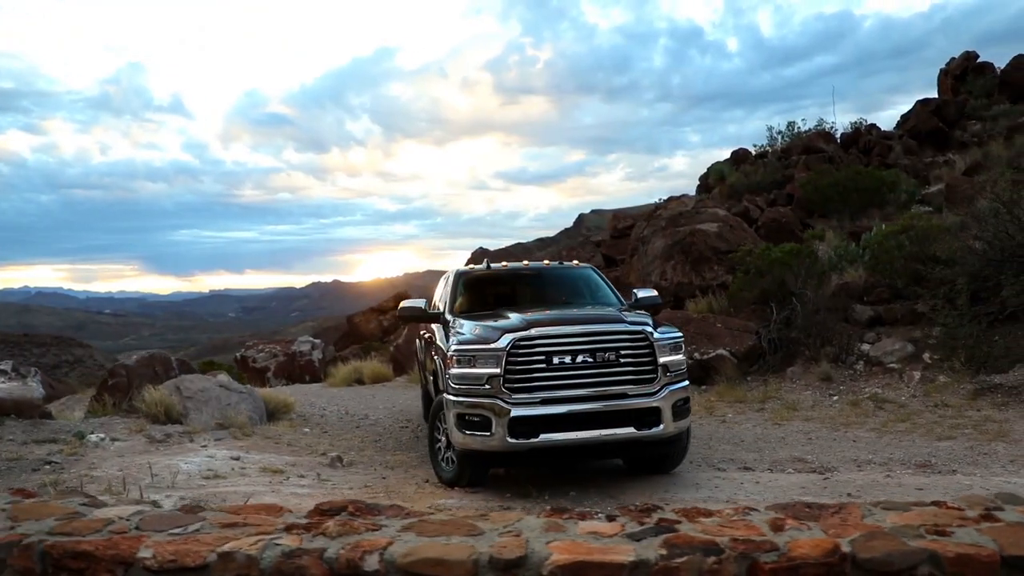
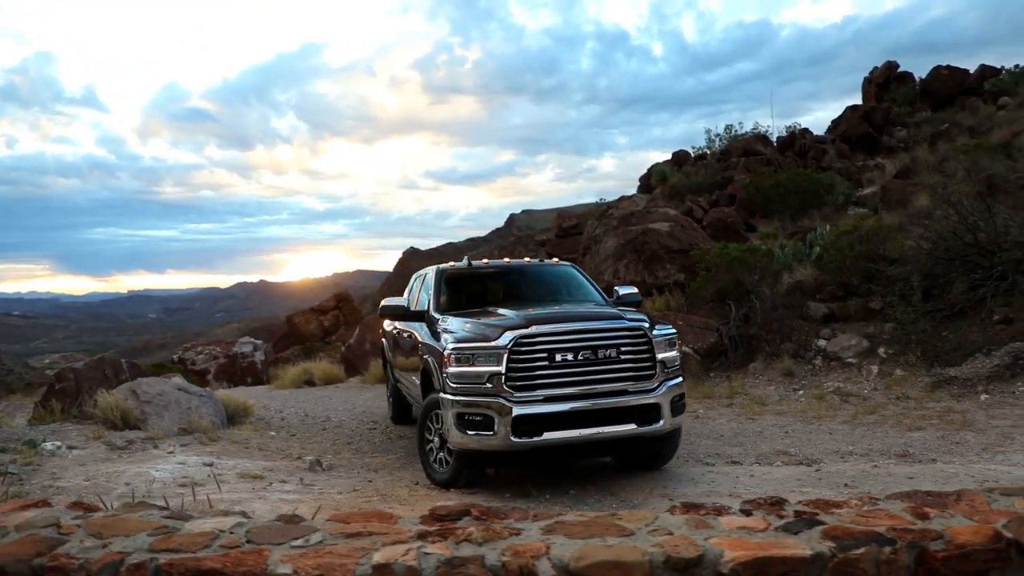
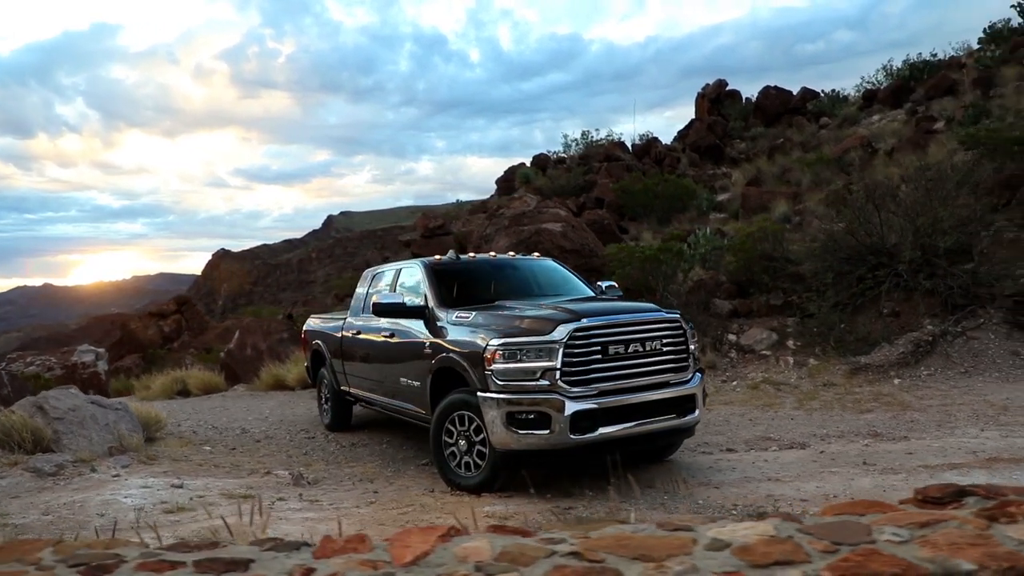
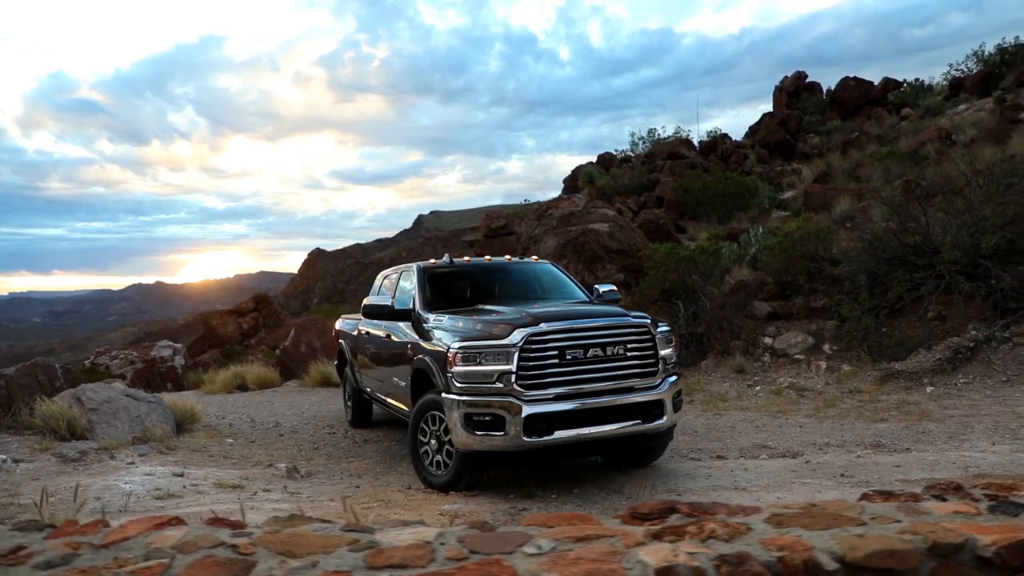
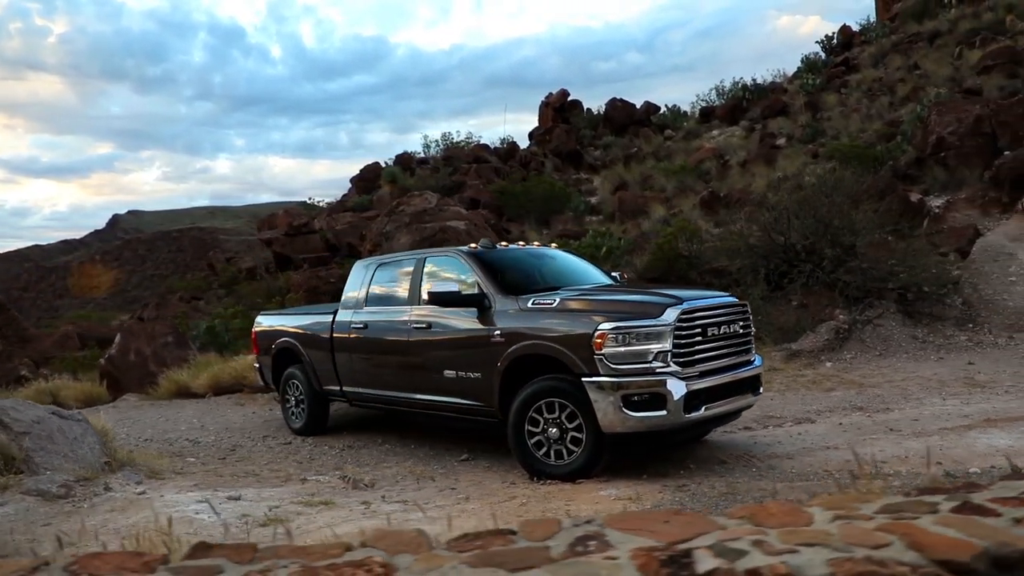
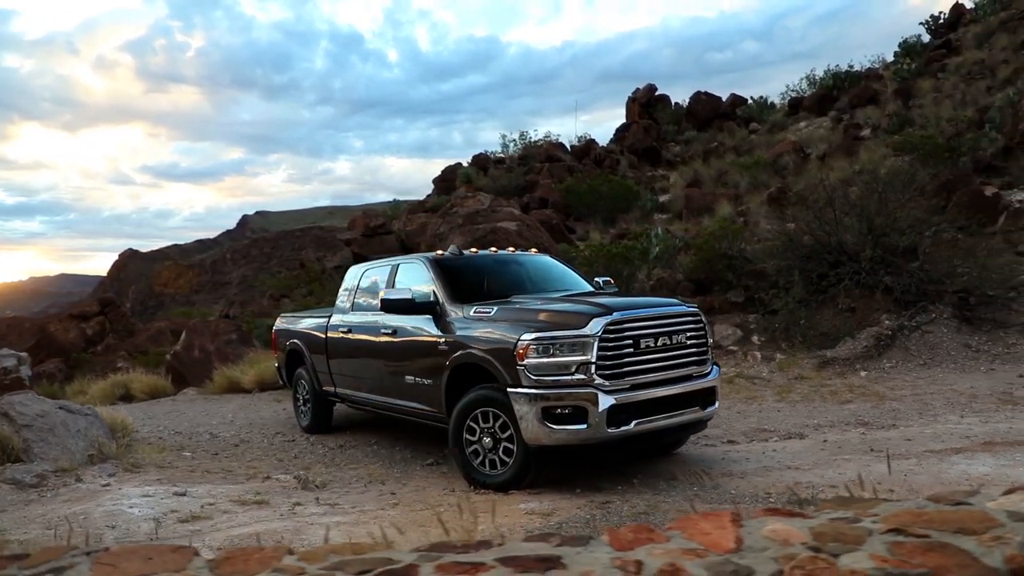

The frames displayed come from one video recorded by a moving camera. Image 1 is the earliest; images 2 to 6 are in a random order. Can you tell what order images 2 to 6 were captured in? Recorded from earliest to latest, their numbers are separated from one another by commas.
2, 4, 3, 6, 5
